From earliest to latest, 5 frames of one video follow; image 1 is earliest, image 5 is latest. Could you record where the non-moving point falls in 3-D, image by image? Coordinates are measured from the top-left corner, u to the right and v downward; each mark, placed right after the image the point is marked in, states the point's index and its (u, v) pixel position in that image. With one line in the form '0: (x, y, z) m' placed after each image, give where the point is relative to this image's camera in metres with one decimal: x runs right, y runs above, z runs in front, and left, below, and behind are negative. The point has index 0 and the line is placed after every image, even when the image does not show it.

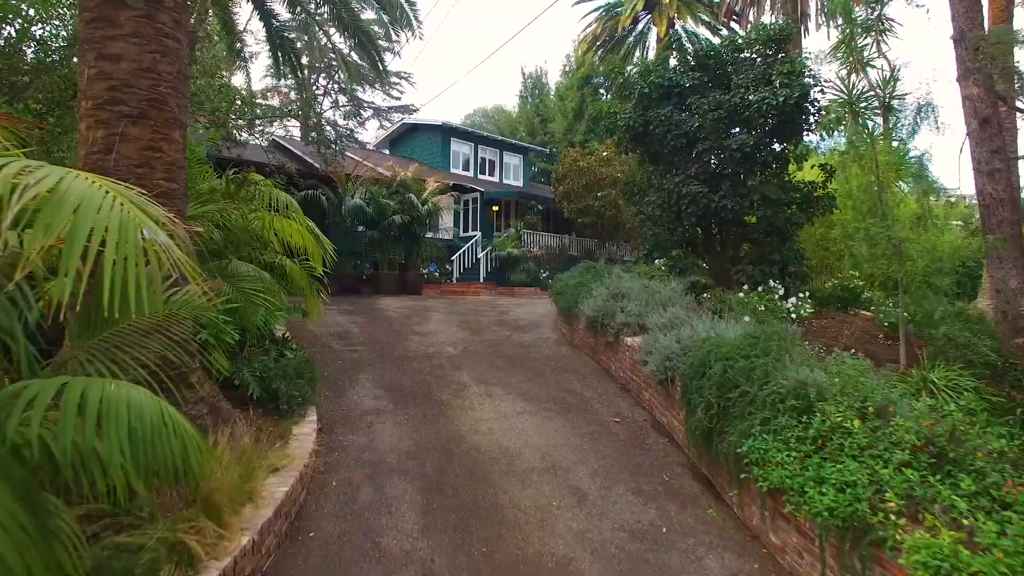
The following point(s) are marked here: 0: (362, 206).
0: (-4.4, +2.4, +13.0) m
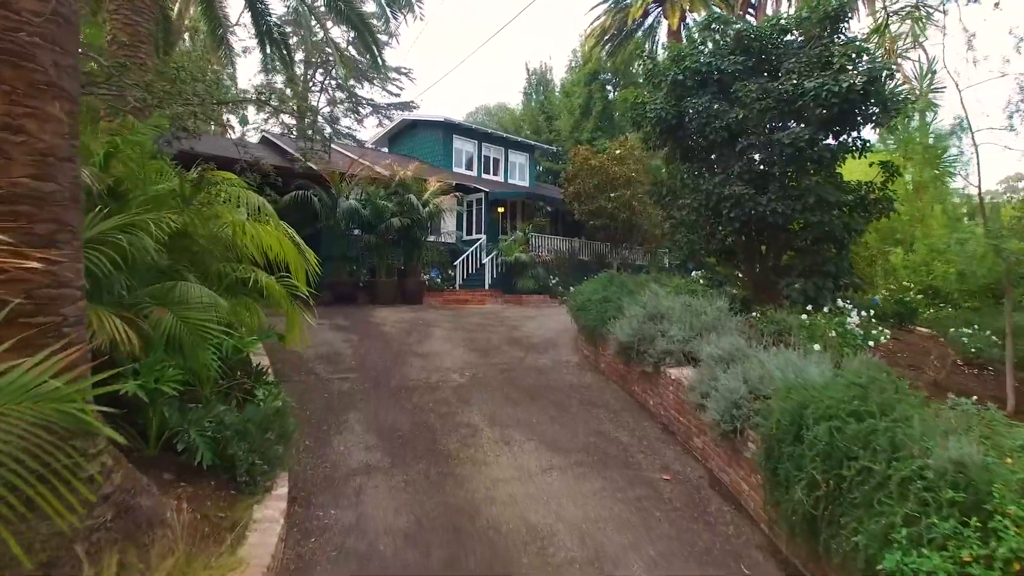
0: (-4.1, +2.1, +11.9) m
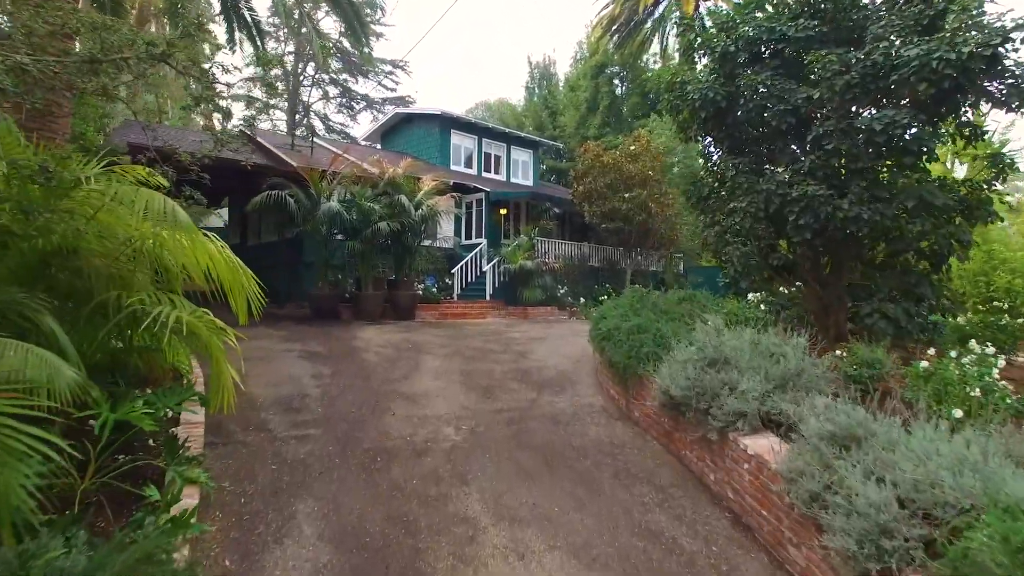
0: (-4.0, +1.8, +10.4) m
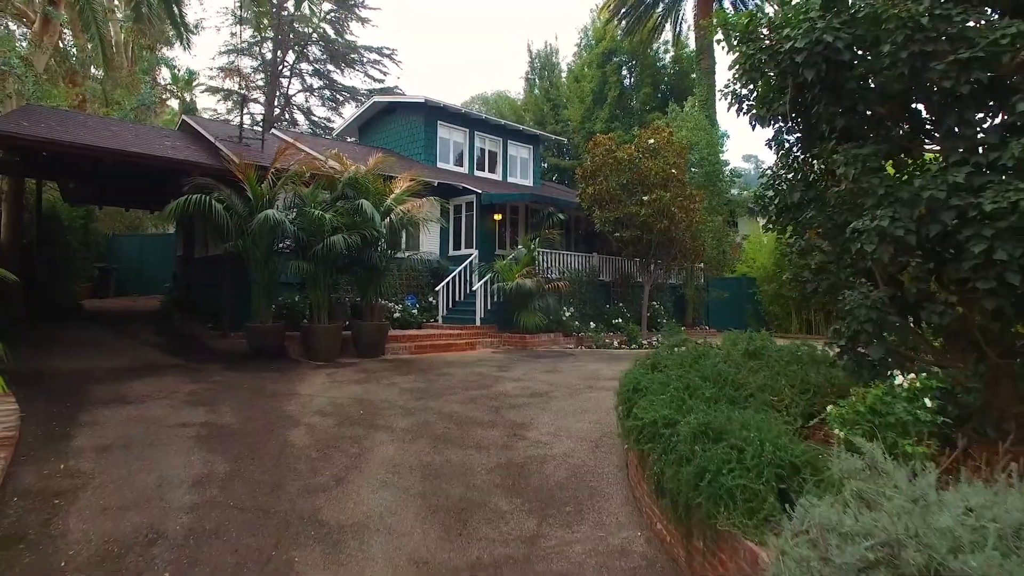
0: (-4.1, +1.2, +8.1) m
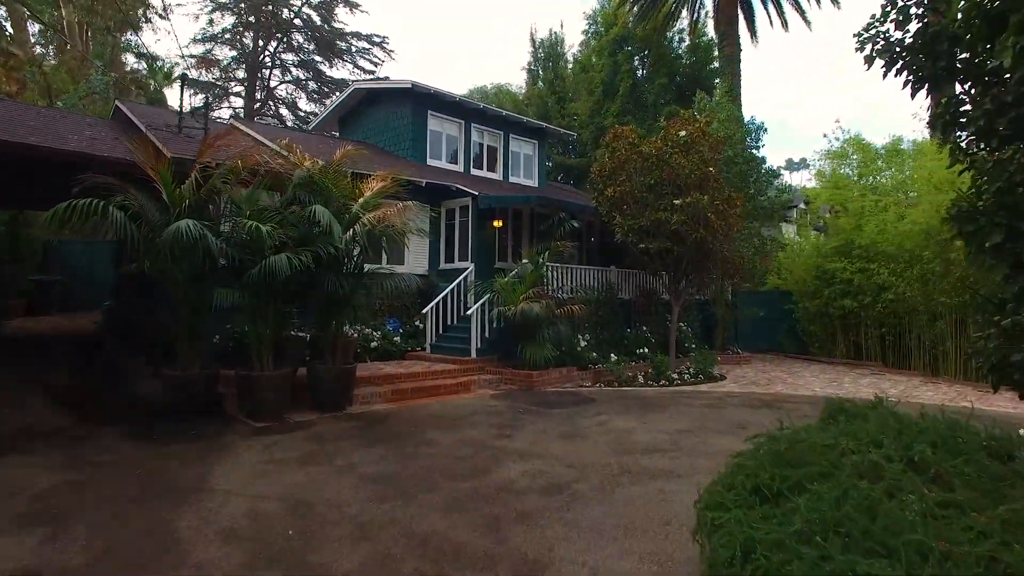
0: (-4.1, +0.7, +6.0) m
